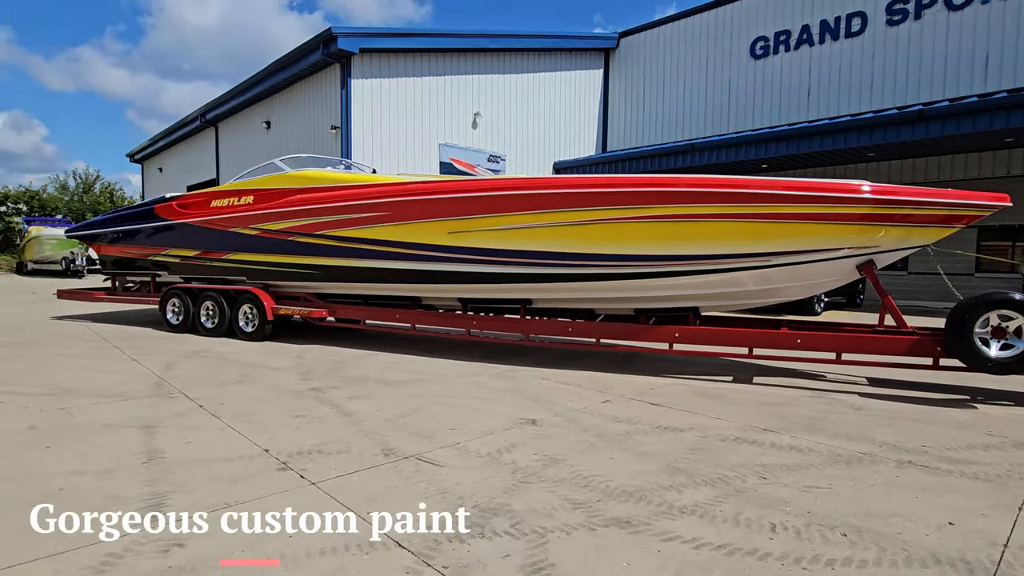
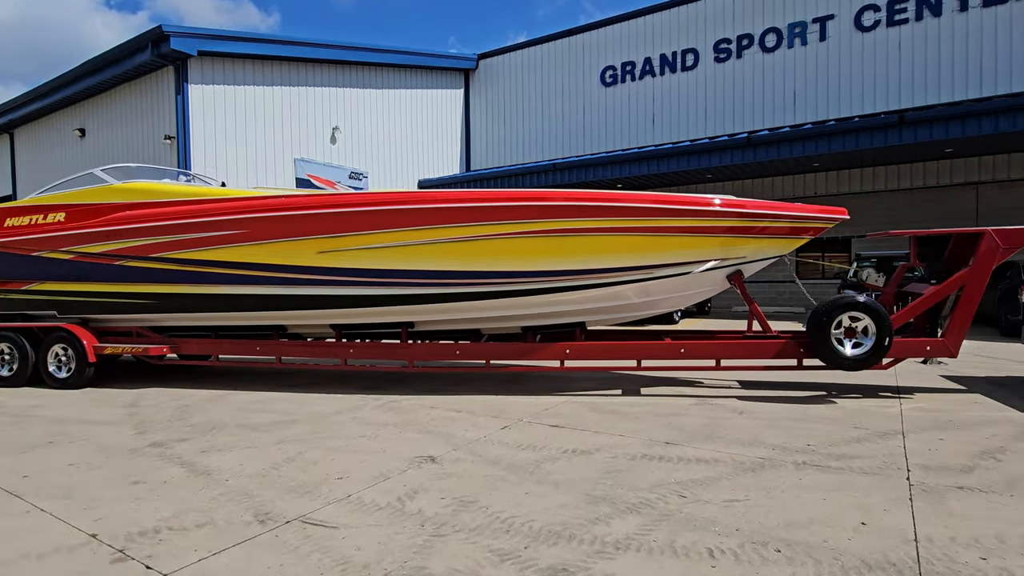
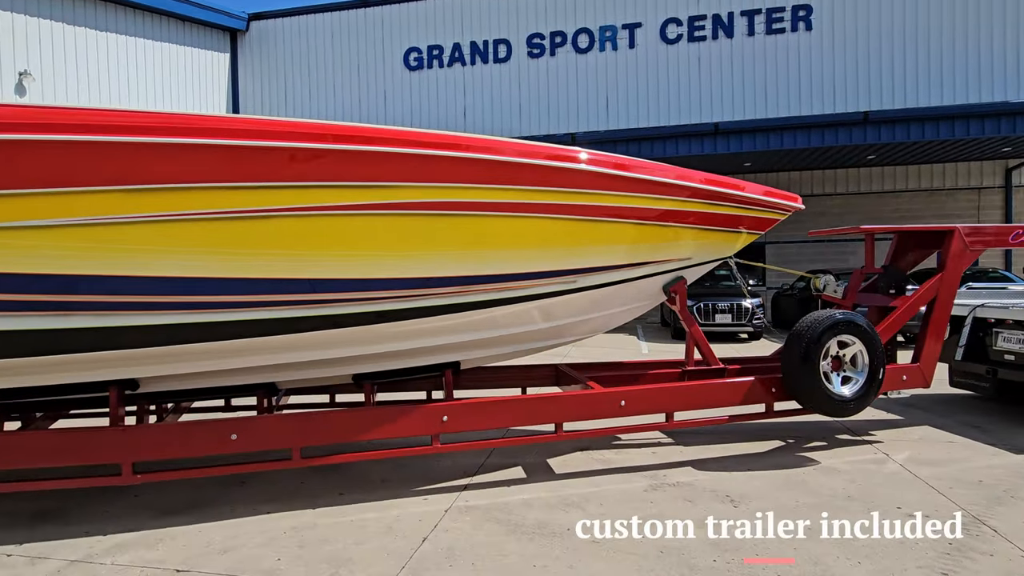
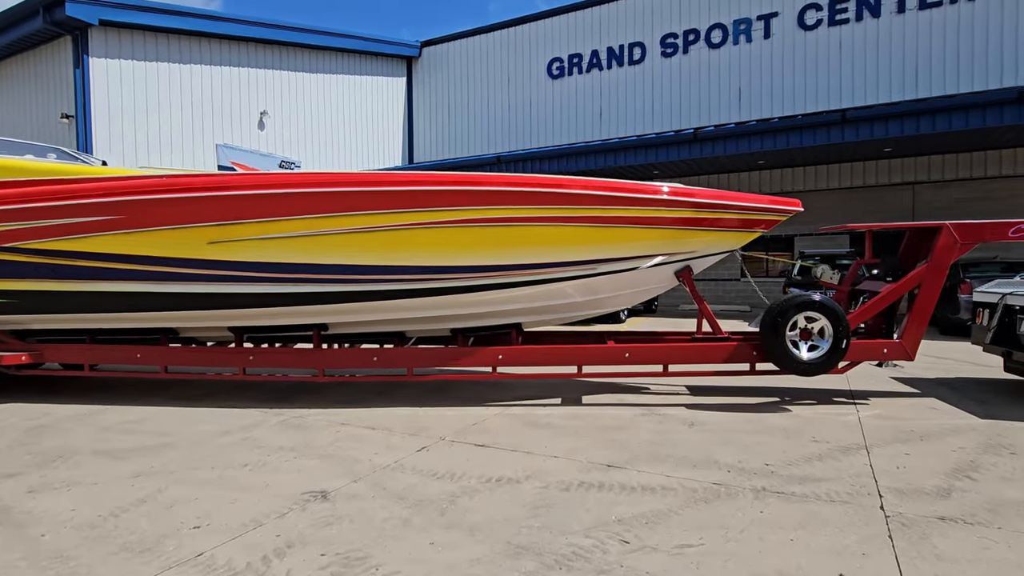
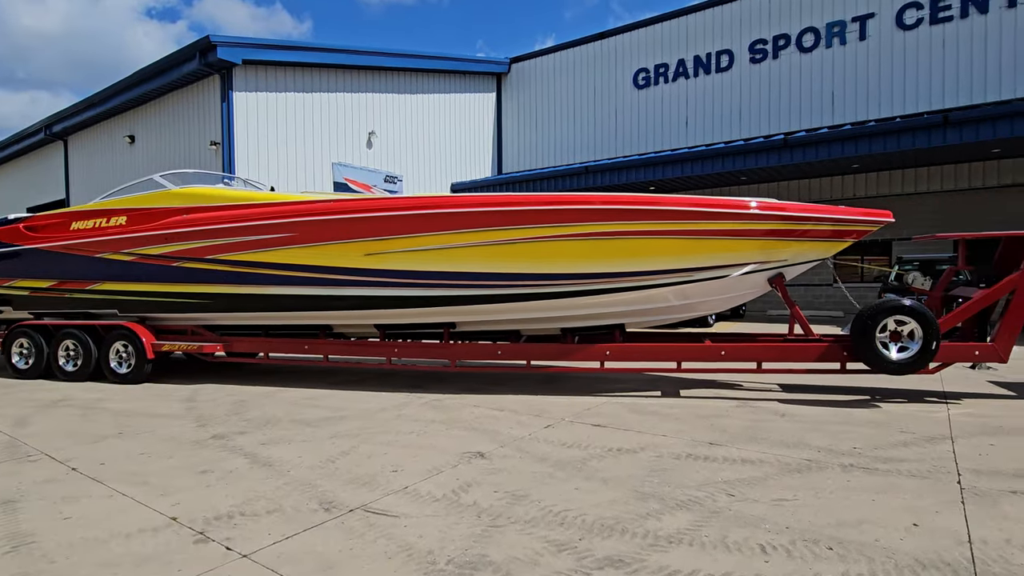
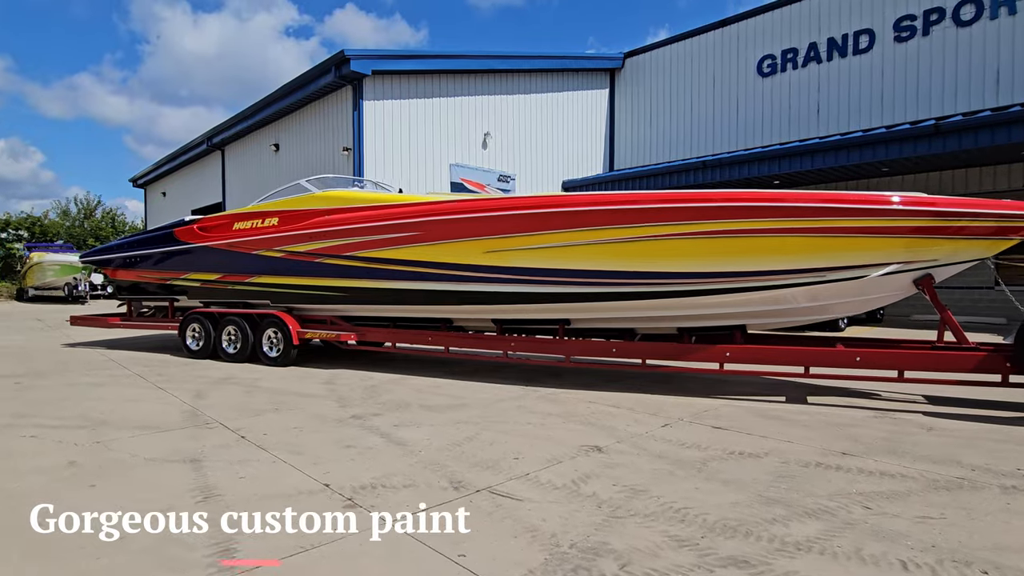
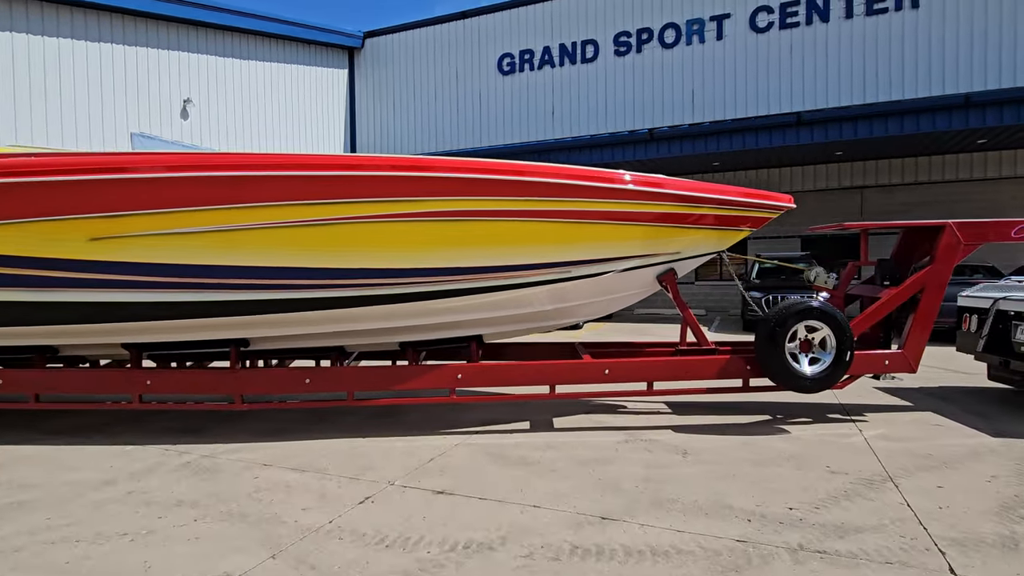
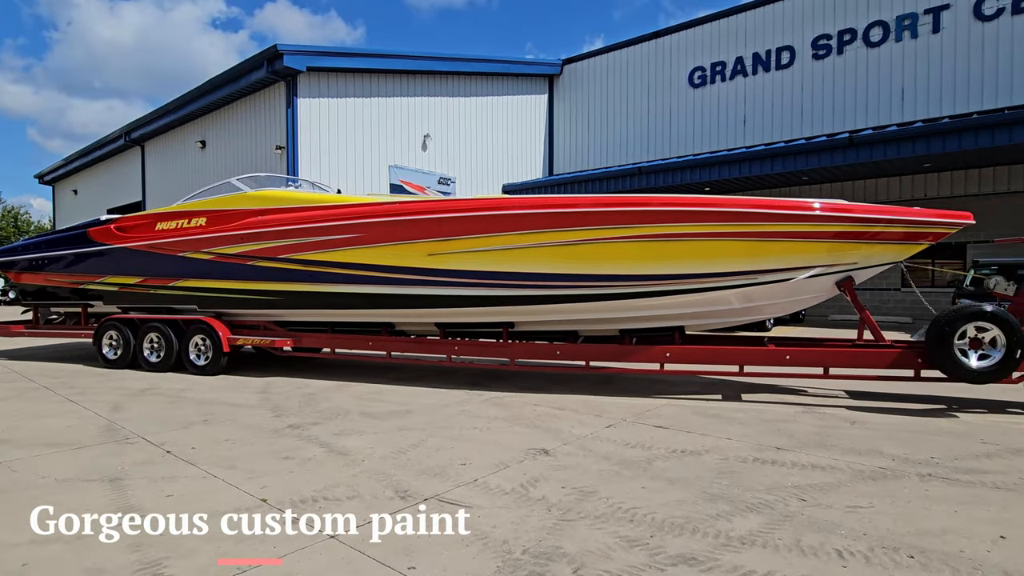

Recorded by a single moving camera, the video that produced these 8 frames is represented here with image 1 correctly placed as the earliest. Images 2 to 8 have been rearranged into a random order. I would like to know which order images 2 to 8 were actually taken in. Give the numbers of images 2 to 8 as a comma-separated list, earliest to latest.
6, 8, 5, 2, 4, 7, 3
